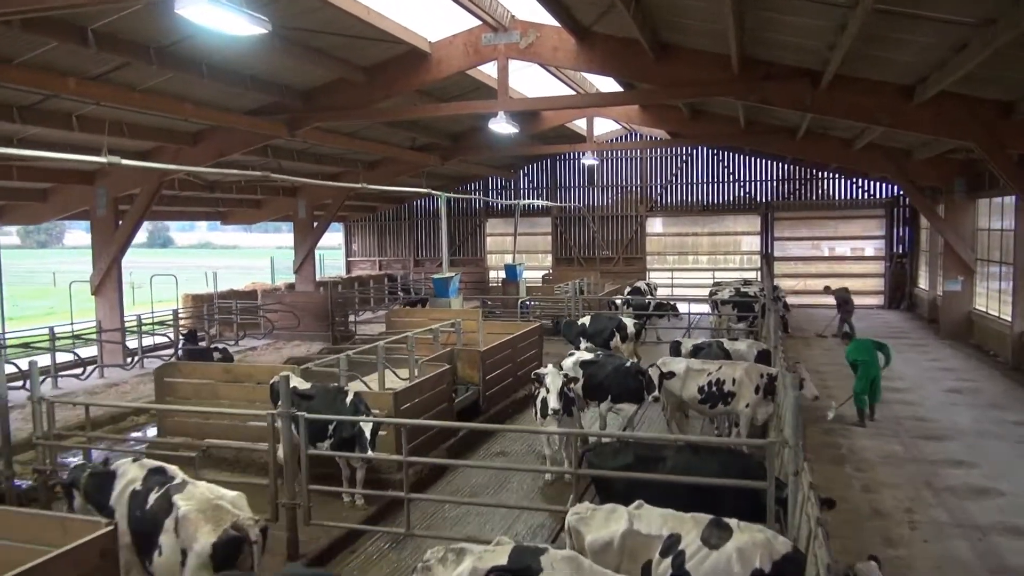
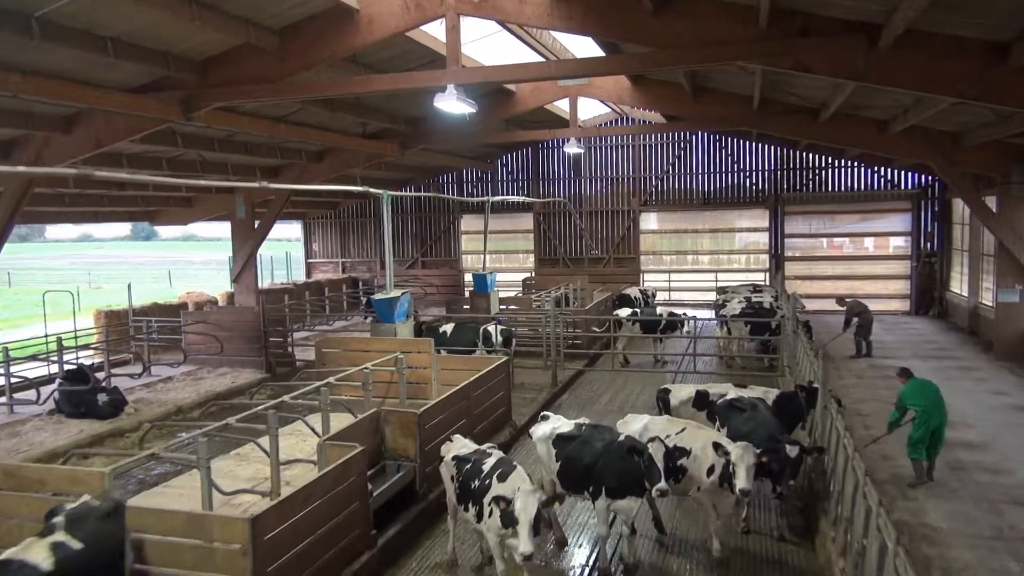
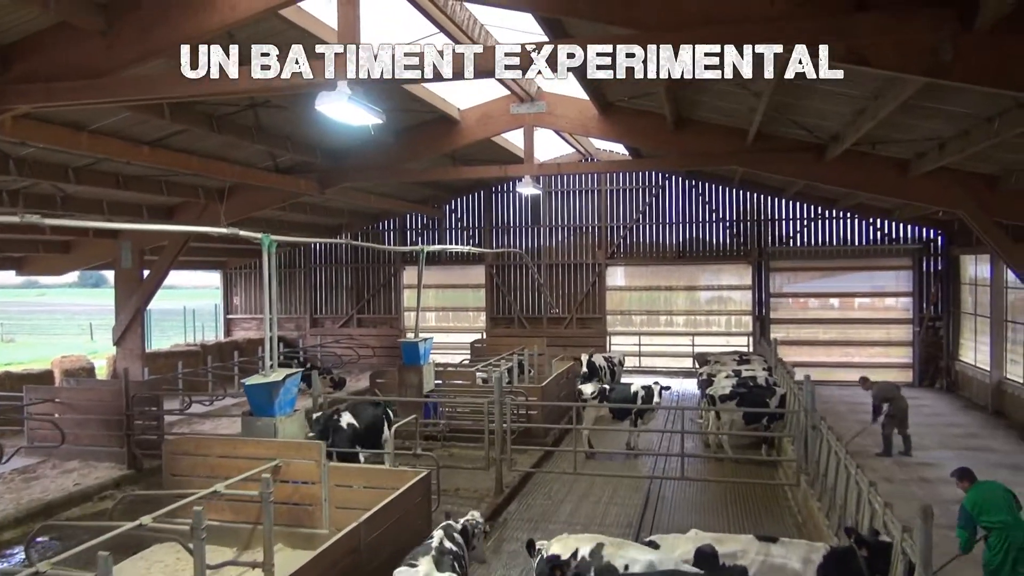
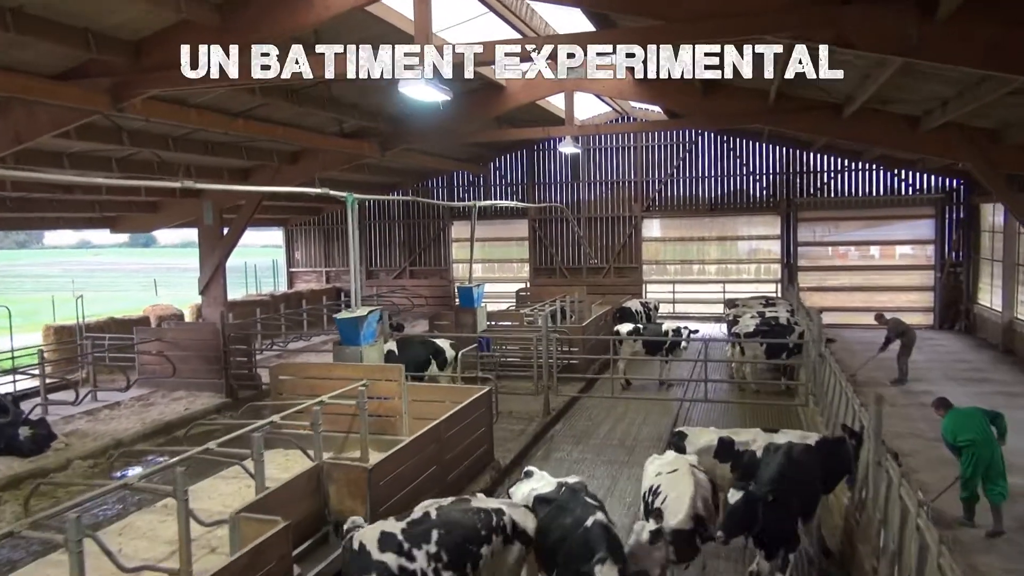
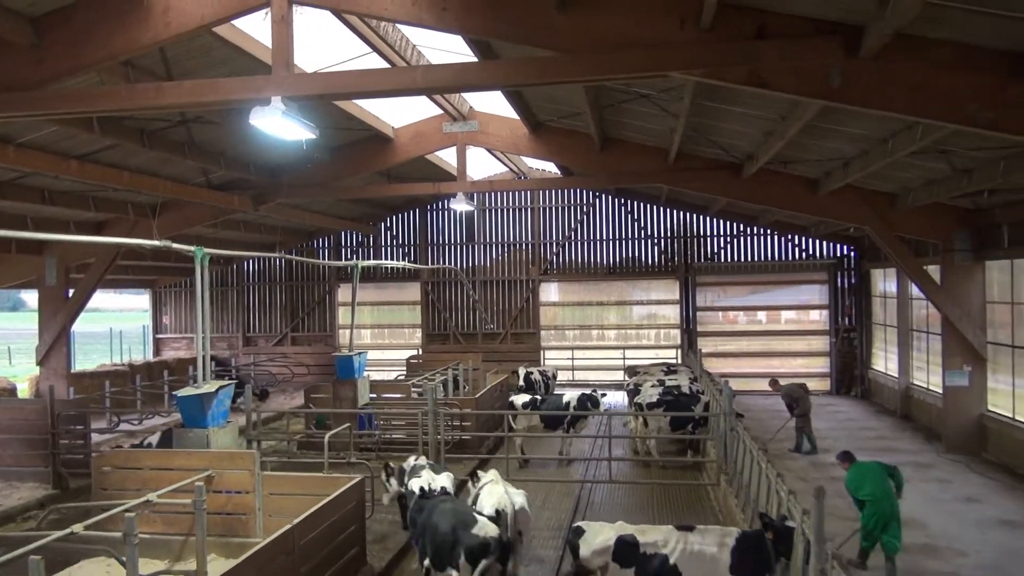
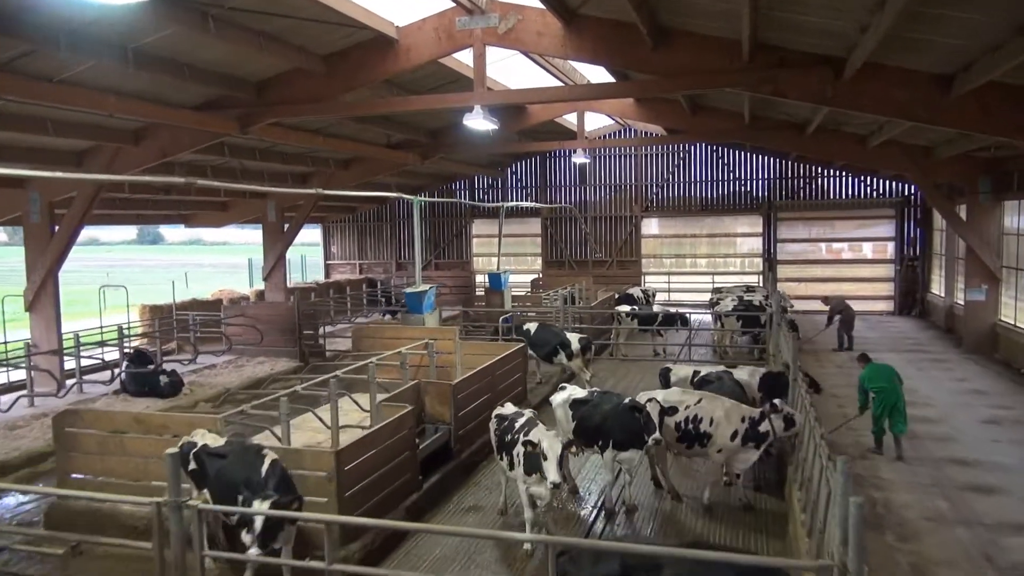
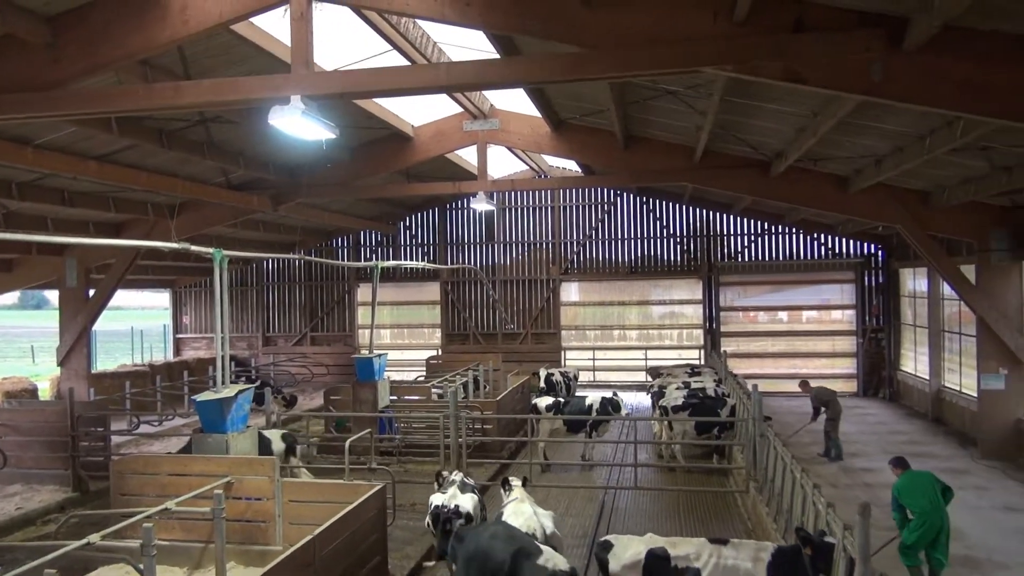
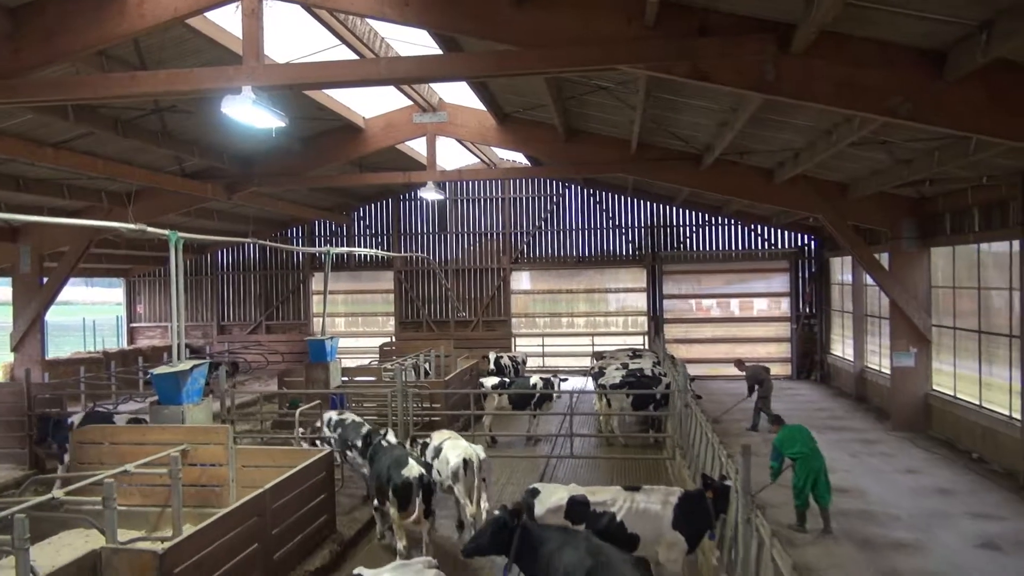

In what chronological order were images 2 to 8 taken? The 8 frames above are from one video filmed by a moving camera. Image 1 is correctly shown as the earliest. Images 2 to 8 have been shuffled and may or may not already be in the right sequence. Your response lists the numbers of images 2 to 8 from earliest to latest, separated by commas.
6, 2, 4, 3, 7, 5, 8
